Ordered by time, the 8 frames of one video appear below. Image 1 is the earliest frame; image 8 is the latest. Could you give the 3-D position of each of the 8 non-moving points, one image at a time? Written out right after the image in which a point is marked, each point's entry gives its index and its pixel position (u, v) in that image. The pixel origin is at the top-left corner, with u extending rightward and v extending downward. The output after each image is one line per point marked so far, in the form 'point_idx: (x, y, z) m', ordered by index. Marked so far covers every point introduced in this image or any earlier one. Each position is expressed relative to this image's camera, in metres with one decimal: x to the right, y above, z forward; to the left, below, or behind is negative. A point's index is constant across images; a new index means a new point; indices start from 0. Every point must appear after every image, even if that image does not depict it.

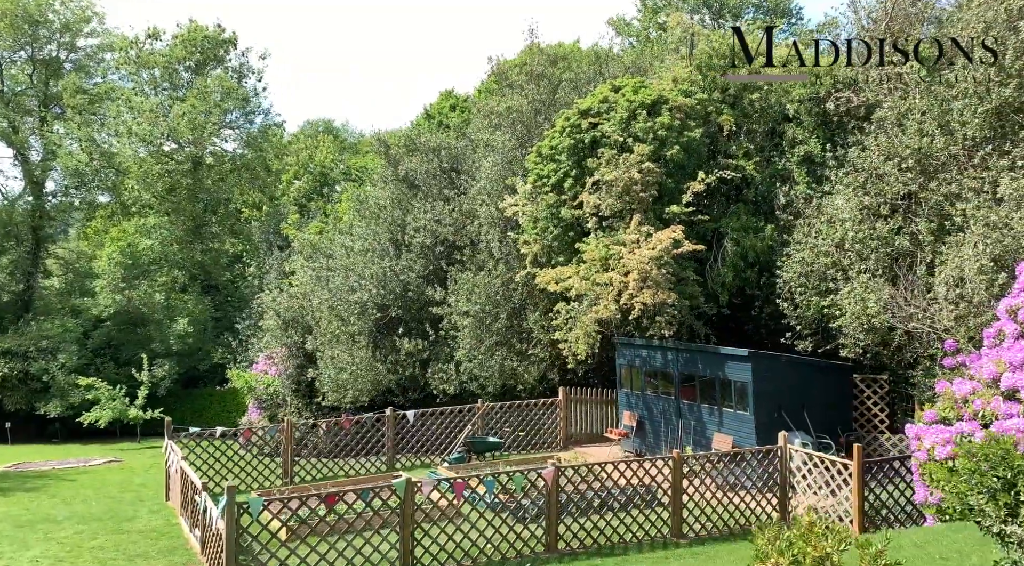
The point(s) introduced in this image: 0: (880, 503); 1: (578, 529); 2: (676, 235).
0: (+5.3, -3.0, +13.8) m
1: (+1.0, -3.3, +13.0) m
2: (+3.2, +0.9, +17.4) m
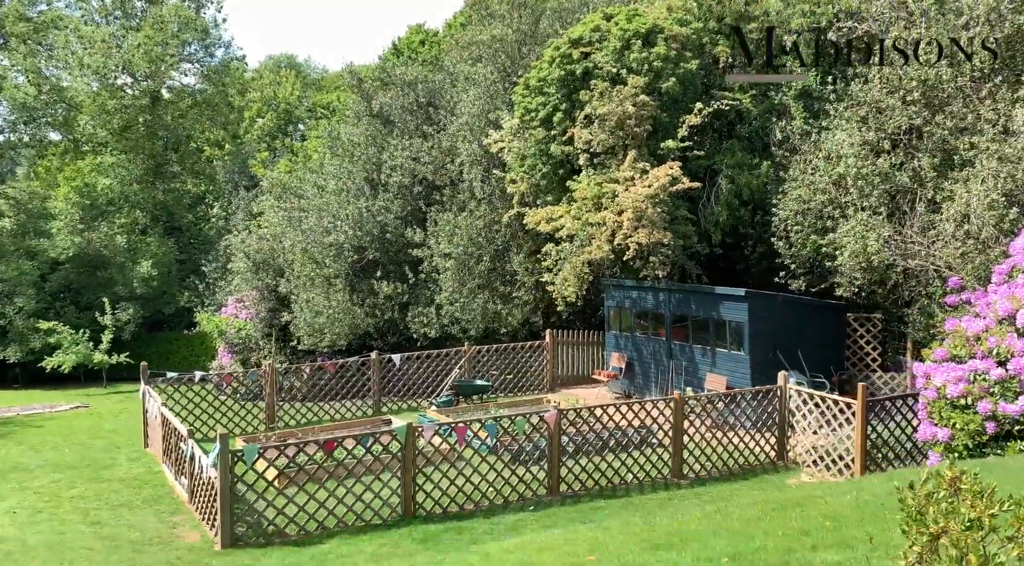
0: (+5.2, -2.2, +13.7) m
1: (+1.0, -2.5, +12.7) m
2: (+3.0, +2.0, +17.0) m
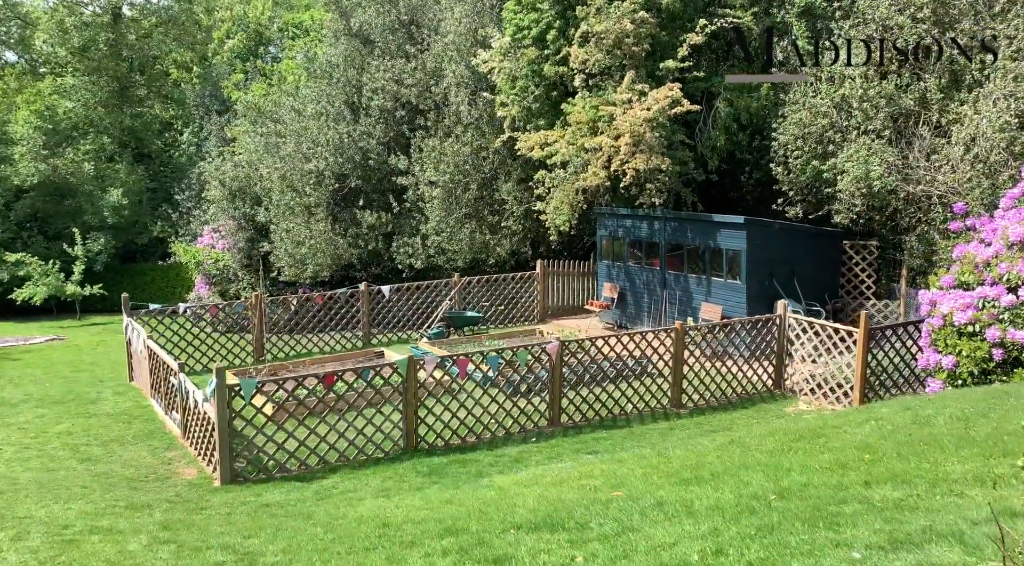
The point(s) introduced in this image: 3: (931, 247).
0: (+5.2, -1.2, +13.6) m
1: (+1.0, -1.5, +12.5) m
2: (+2.9, +3.3, +16.5) m
3: (+7.3, +0.6, +16.8) m
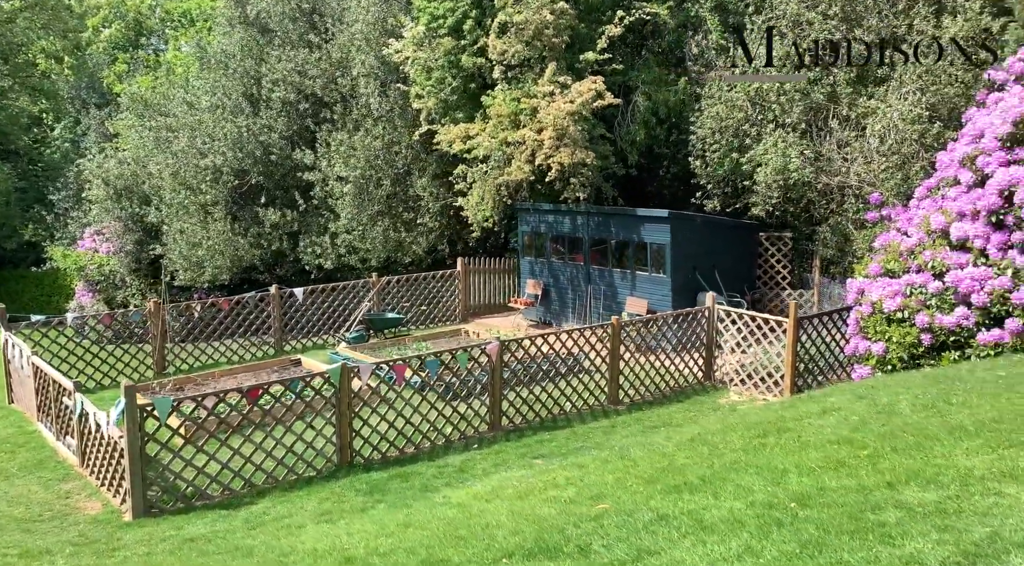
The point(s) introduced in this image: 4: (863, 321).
0: (+4.2, -1.0, +13.7) m
1: (+0.1, -1.5, +12.1) m
2: (+1.5, +3.3, +16.3) m
3: (+5.9, +0.8, +17.1) m
4: (+4.5, -0.5, +12.5) m
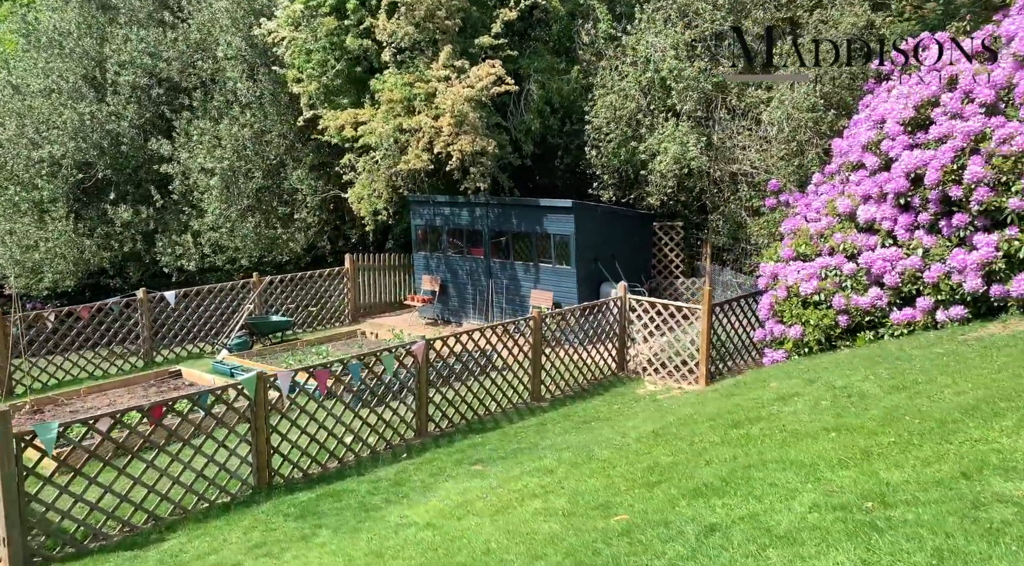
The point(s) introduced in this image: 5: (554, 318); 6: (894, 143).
0: (+2.9, -0.9, +13.5) m
1: (-0.8, -1.4, +11.2) m
2: (-0.3, +3.4, +15.6) m
3: (+4.0, +1.0, +17.1) m
4: (+3.4, -0.3, +12.4) m
5: (+0.6, -0.5, +13.2) m
6: (+4.7, +1.7, +12.0) m
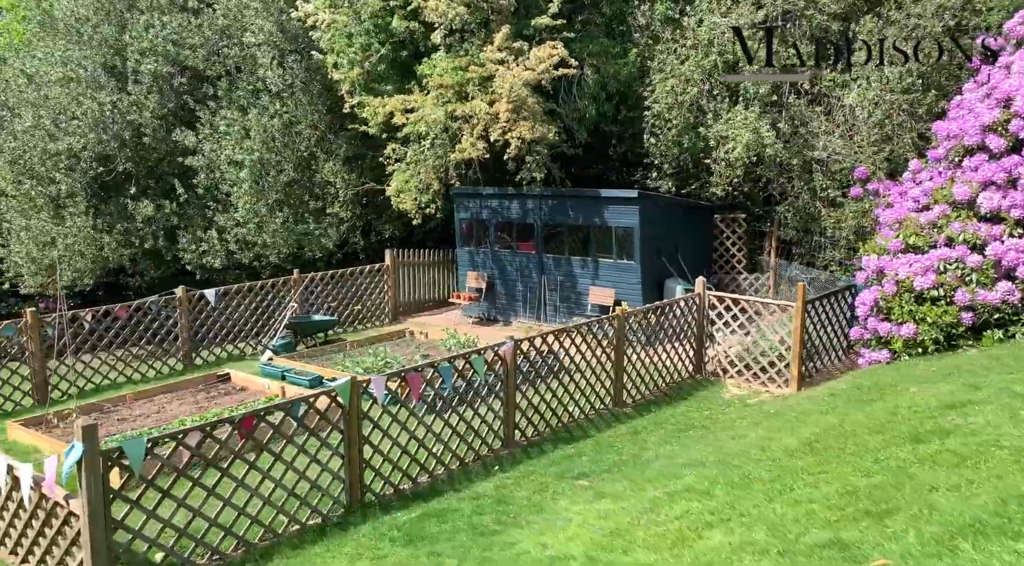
0: (+3.9, -0.8, +12.5) m
1: (+0.2, -1.4, +10.2) m
2: (+0.7, +3.5, +14.6) m
3: (+4.9, +1.1, +16.1) m
4: (+4.4, -0.3, +11.4) m
5: (+1.6, -0.4, +12.2) m
6: (+5.7, +1.8, +11.0) m
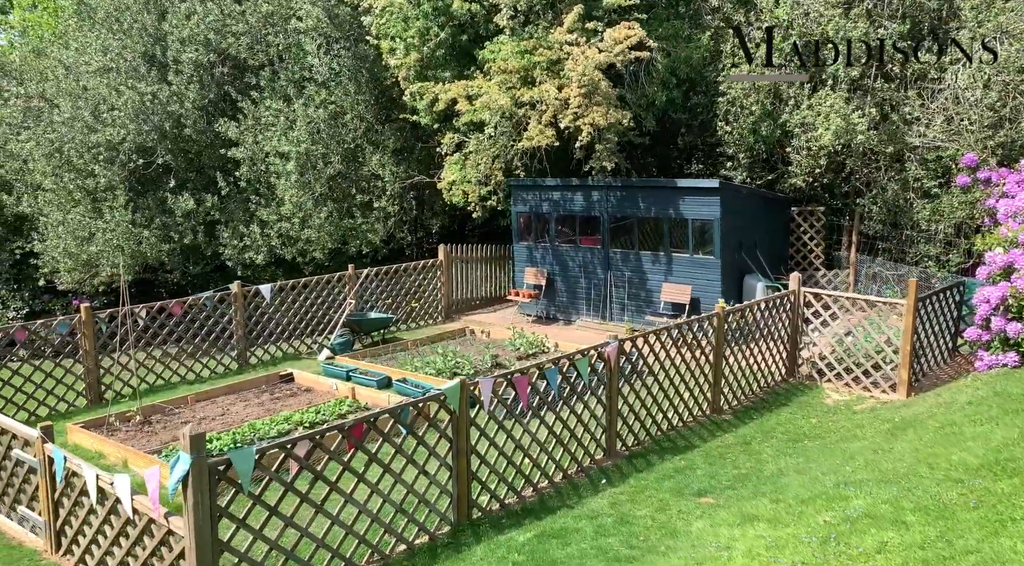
0: (+4.9, -0.8, +11.5) m
1: (+1.2, -1.3, +9.3) m
2: (+1.7, +3.5, +13.6) m
3: (+6.0, +1.1, +15.1) m
4: (+5.4, -0.2, +10.4) m
5: (+2.6, -0.4, +11.2) m
6: (+6.7, +1.8, +9.9) m
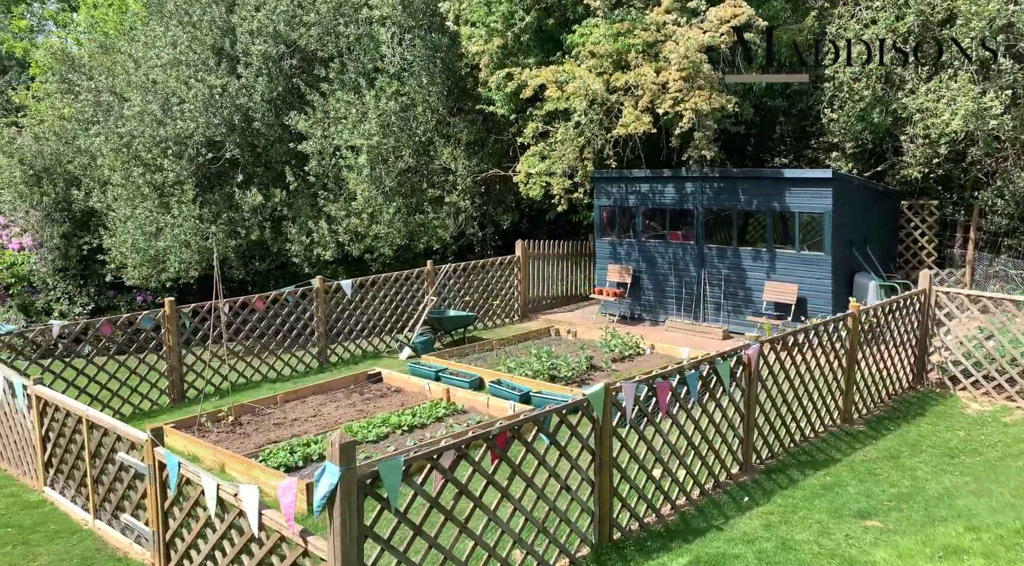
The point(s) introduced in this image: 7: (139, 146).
0: (+6.1, -0.7, +10.3) m
1: (+2.2, -1.3, +8.3) m
2: (+3.0, +3.6, +12.7) m
3: (+7.4, +1.1, +13.9) m
4: (+6.6, -0.2, +9.3) m
5: (+3.7, -0.3, +10.2) m
6: (+7.8, +1.9, +8.7) m
7: (-6.4, +2.5, +17.4) m
